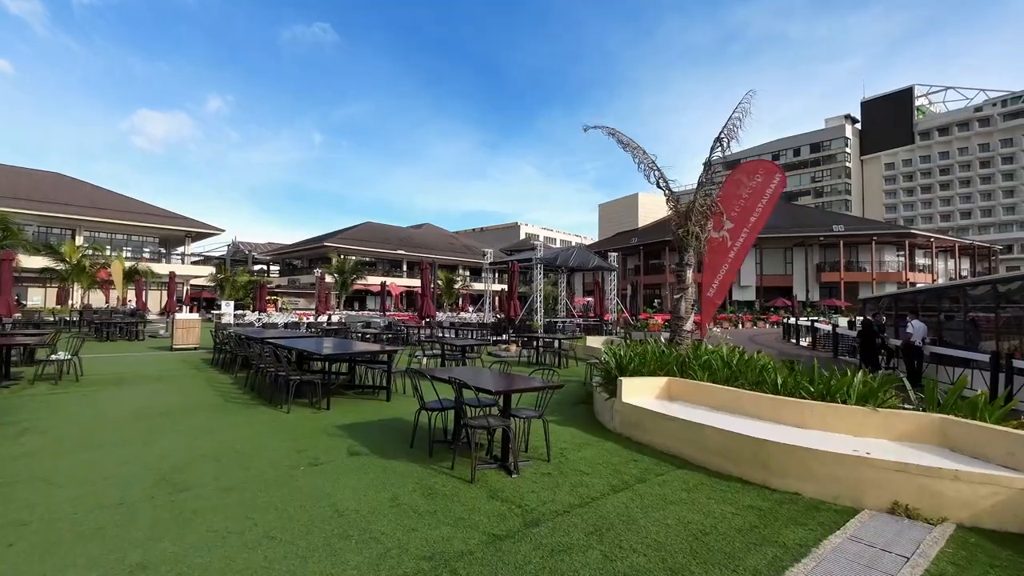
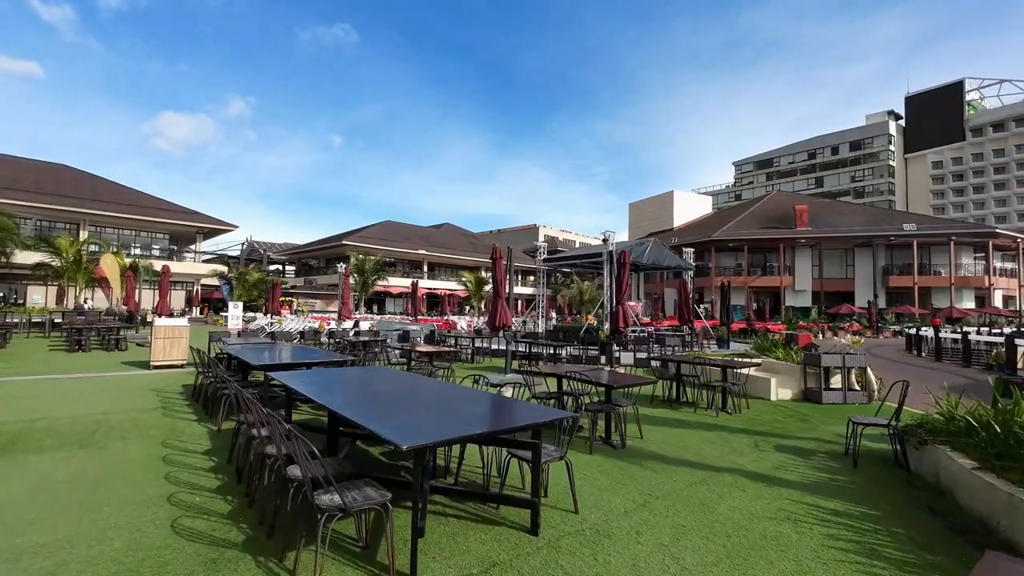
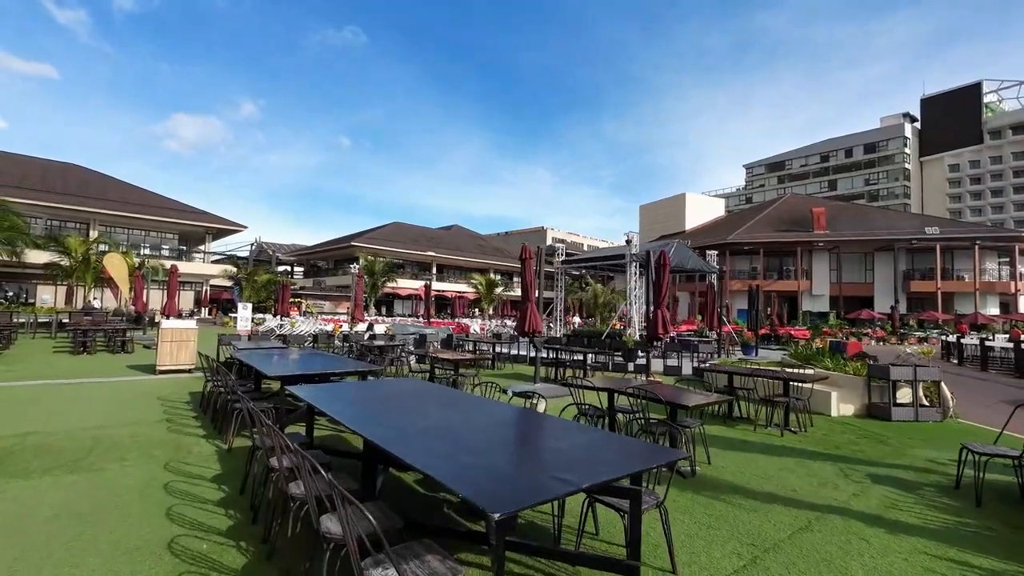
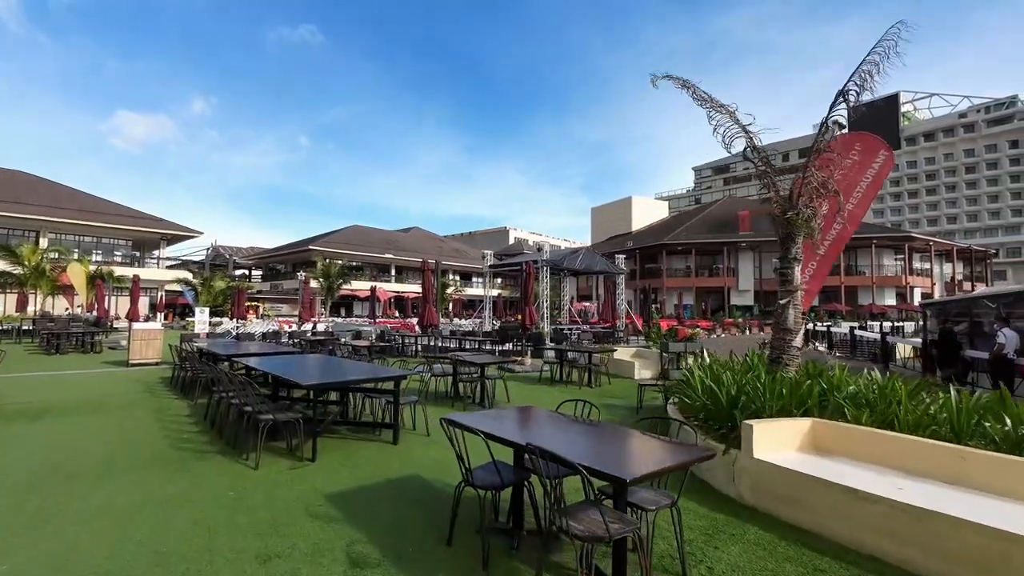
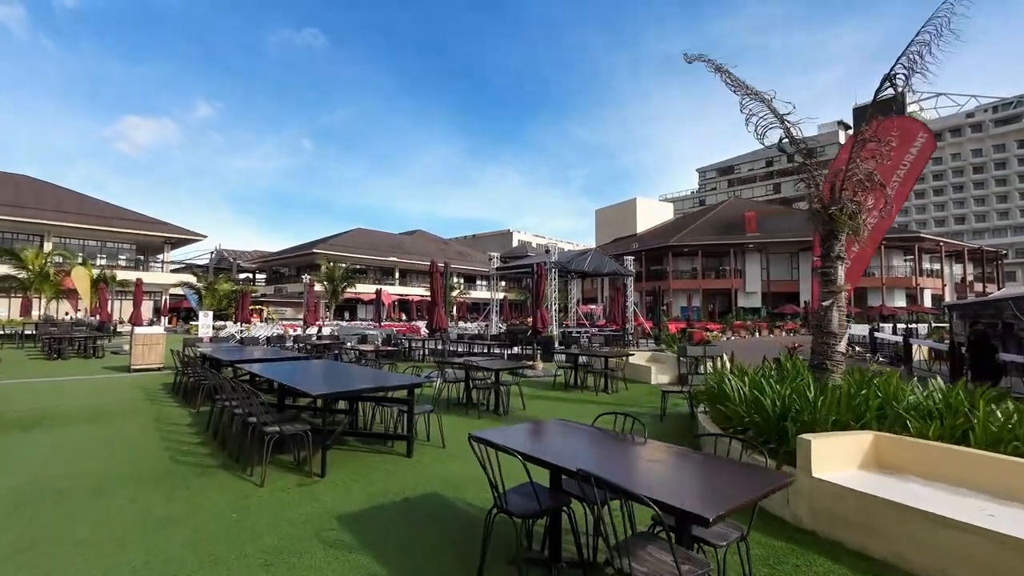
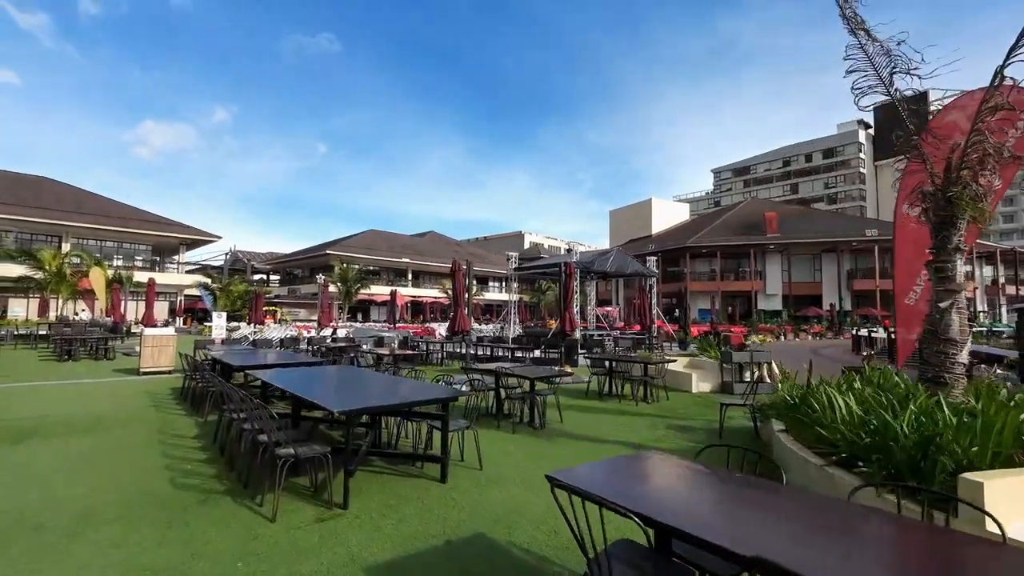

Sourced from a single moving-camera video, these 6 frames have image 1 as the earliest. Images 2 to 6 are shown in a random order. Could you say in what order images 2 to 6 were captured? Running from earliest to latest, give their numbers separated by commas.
4, 5, 6, 2, 3
